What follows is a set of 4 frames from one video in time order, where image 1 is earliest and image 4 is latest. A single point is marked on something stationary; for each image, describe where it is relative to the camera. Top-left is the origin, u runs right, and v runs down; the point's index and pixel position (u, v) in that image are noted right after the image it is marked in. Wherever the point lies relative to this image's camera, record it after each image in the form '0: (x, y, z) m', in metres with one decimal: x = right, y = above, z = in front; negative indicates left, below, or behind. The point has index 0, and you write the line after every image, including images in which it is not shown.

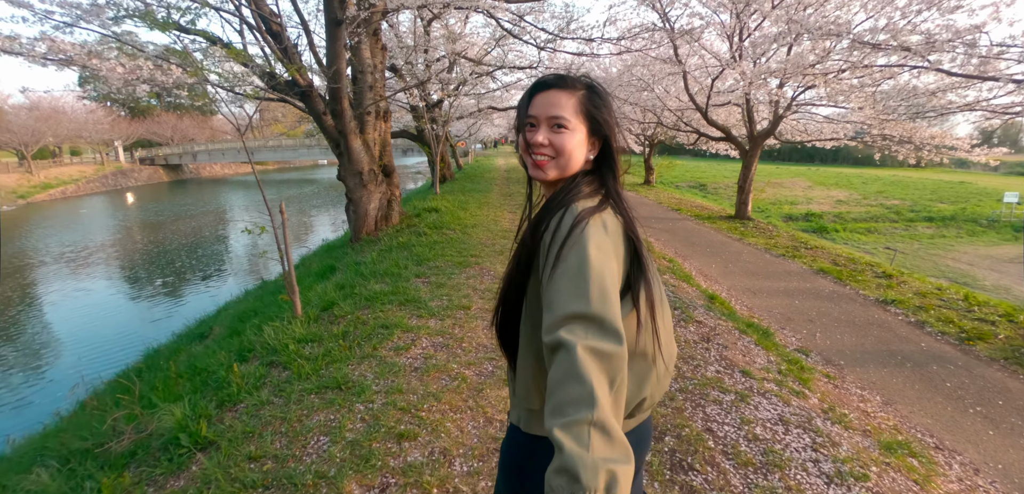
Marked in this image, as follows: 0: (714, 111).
0: (+6.0, +4.0, +14.4) m
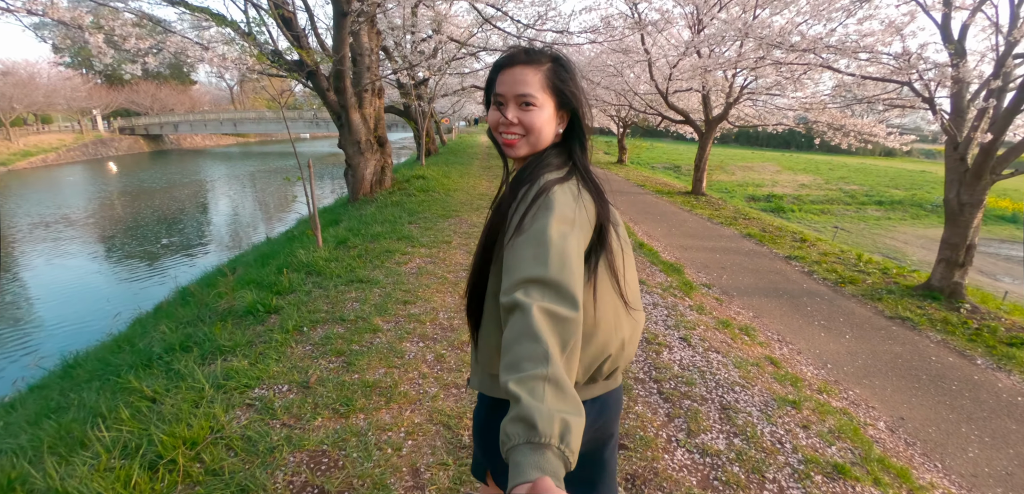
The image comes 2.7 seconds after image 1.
0: (+5.4, +4.9, +15.8) m
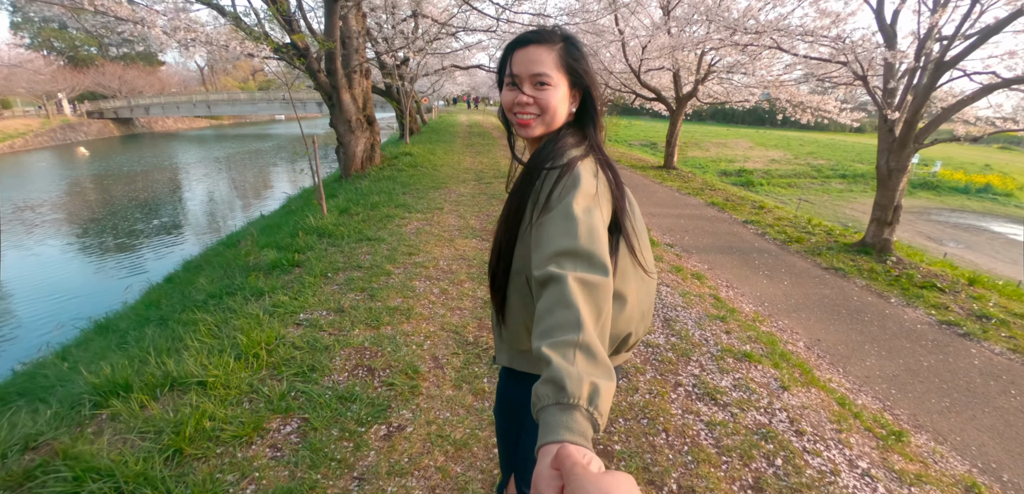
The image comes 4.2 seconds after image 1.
0: (+4.7, +5.9, +16.5) m
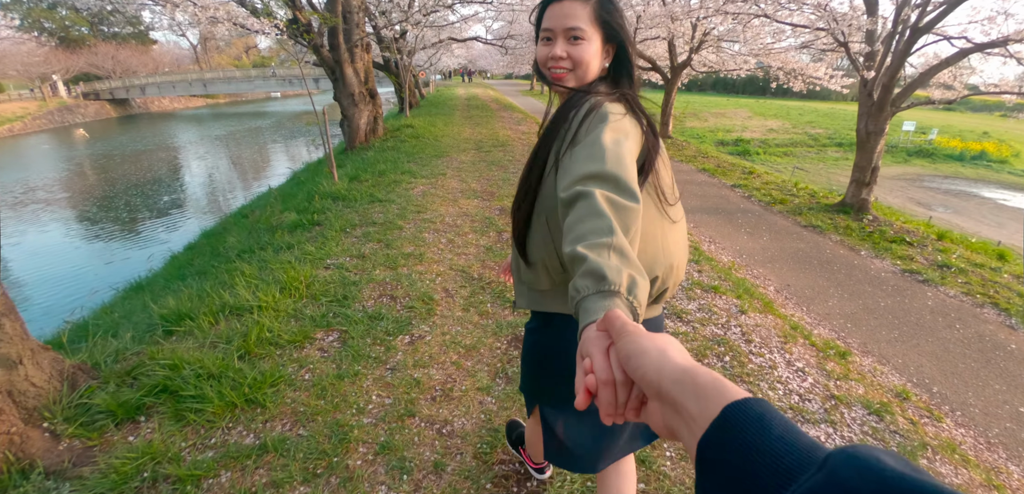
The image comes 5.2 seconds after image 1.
0: (+4.6, +6.9, +16.7) m
